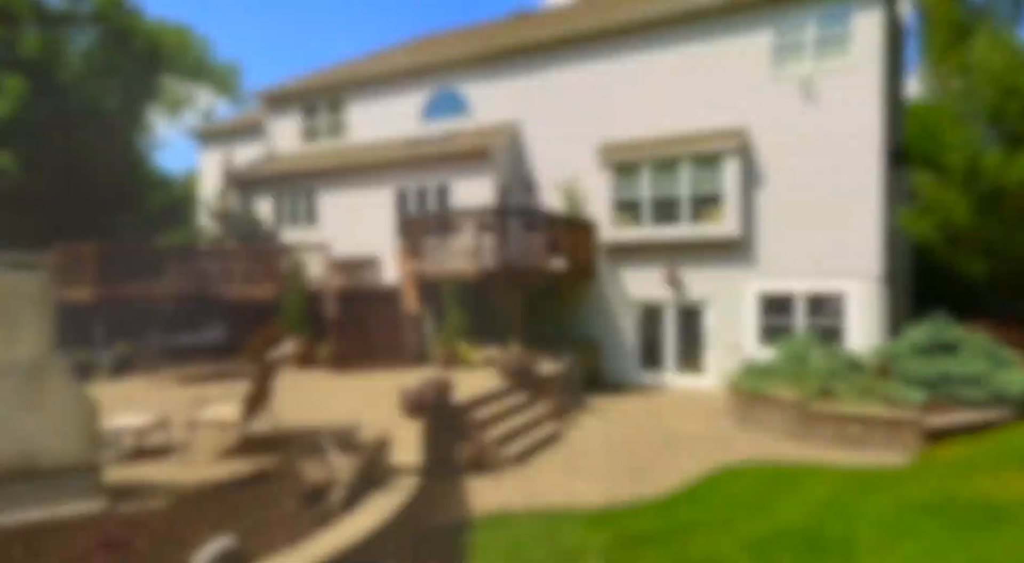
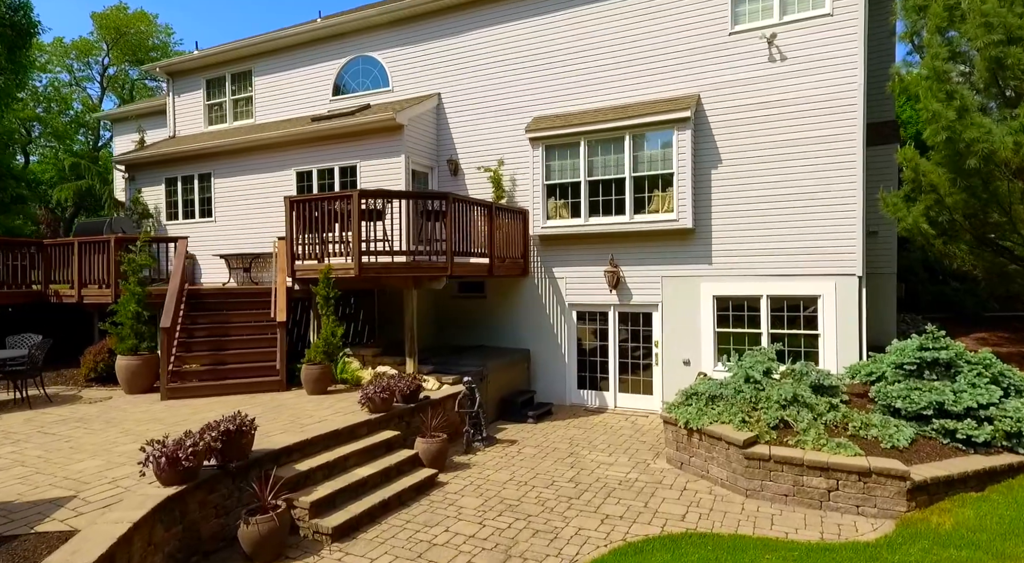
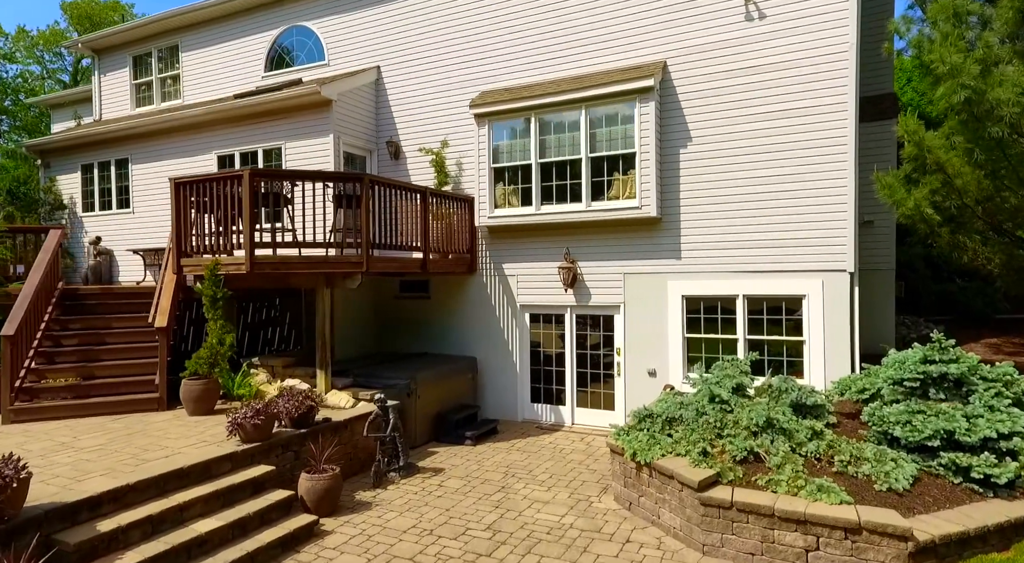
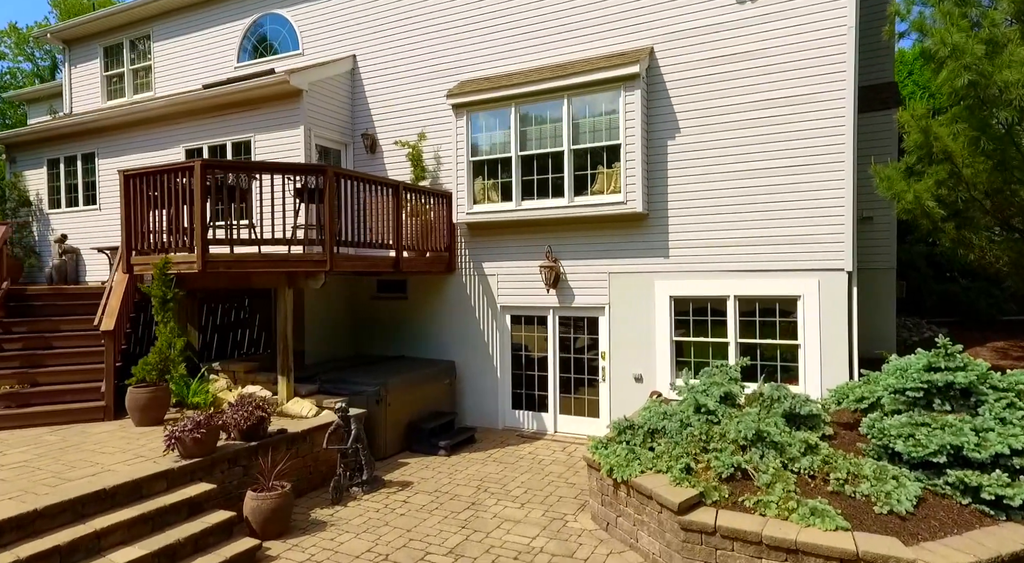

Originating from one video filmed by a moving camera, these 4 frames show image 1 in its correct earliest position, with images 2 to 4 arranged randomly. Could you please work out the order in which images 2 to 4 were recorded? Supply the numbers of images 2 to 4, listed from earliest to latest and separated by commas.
2, 3, 4
